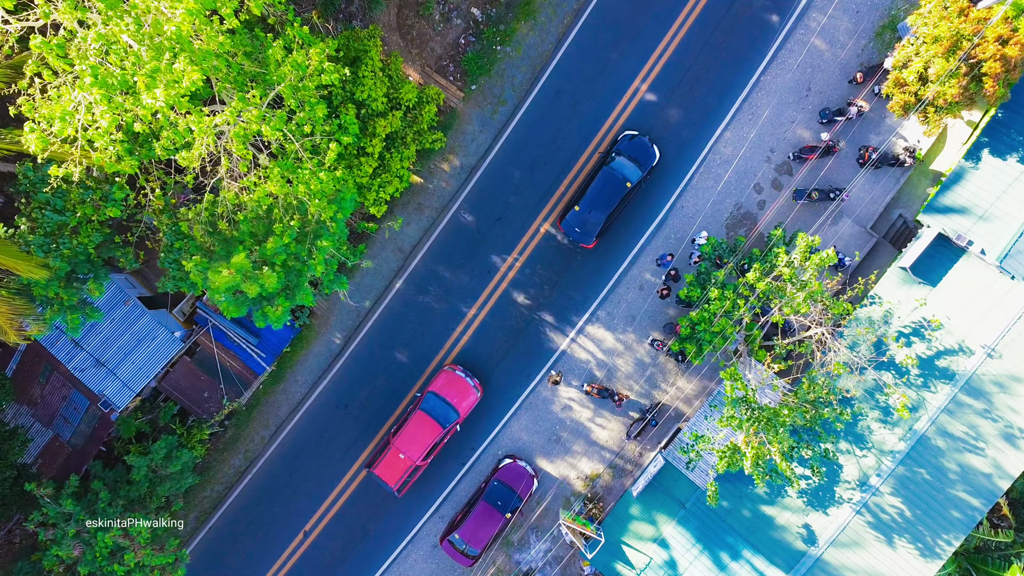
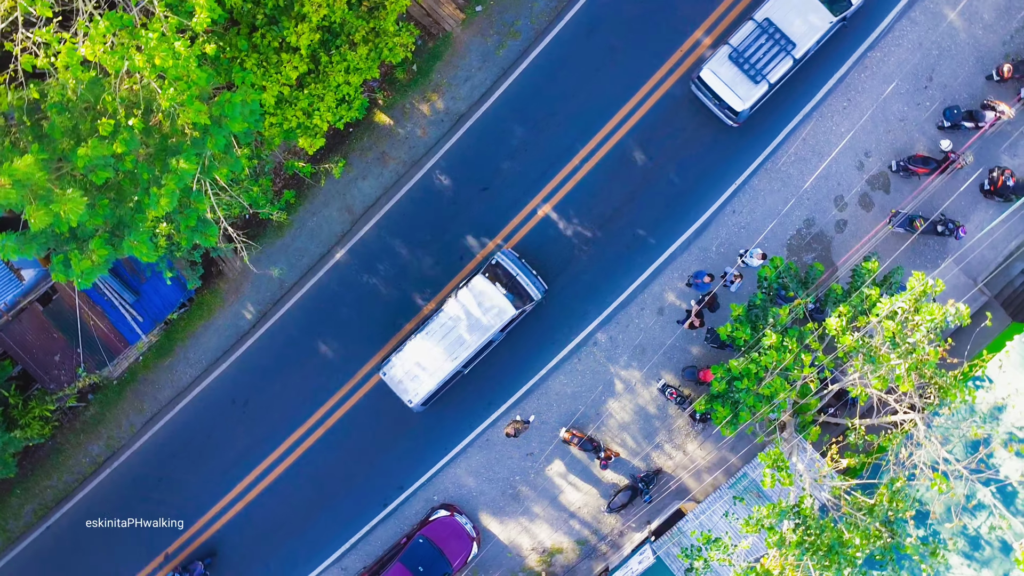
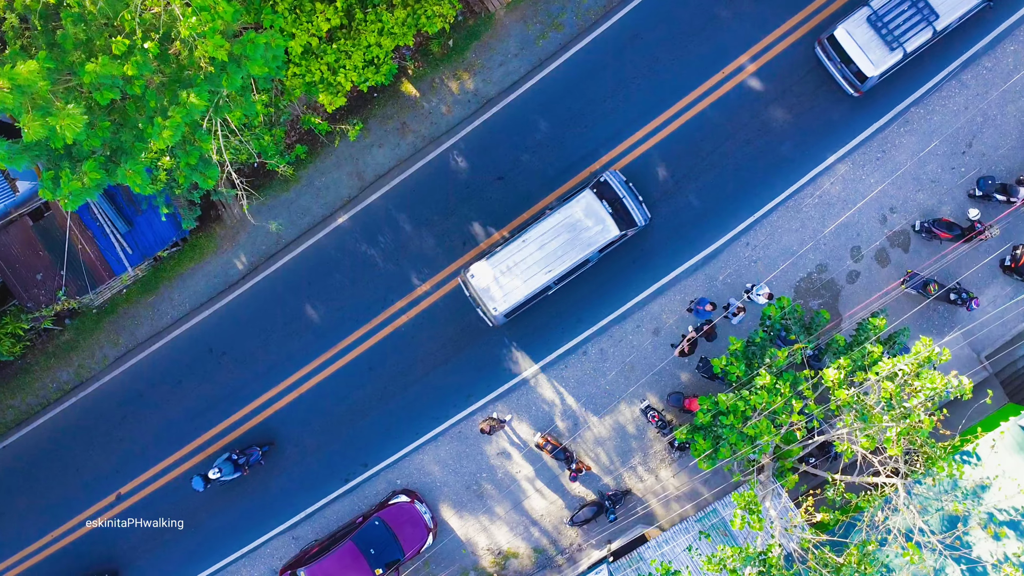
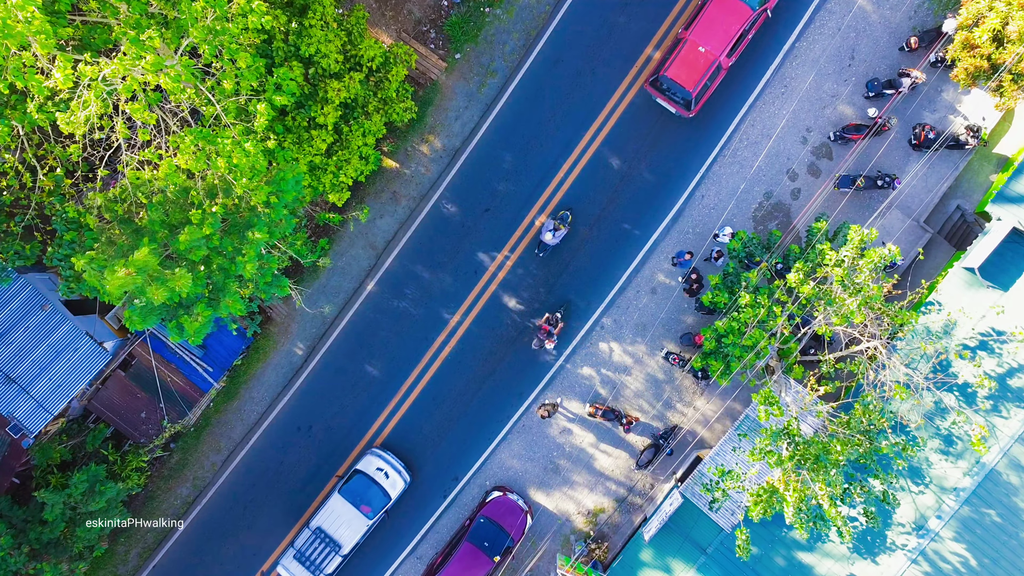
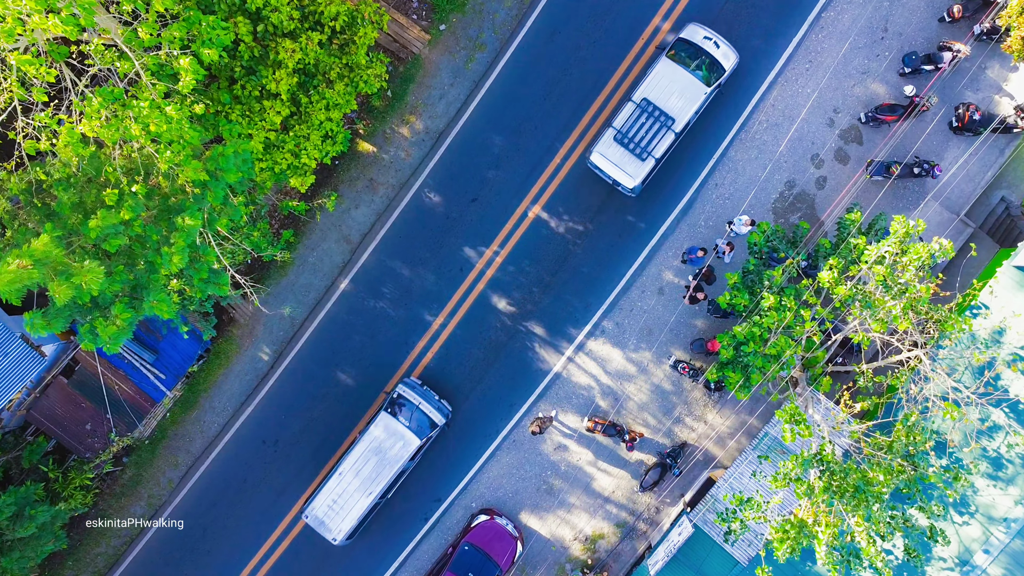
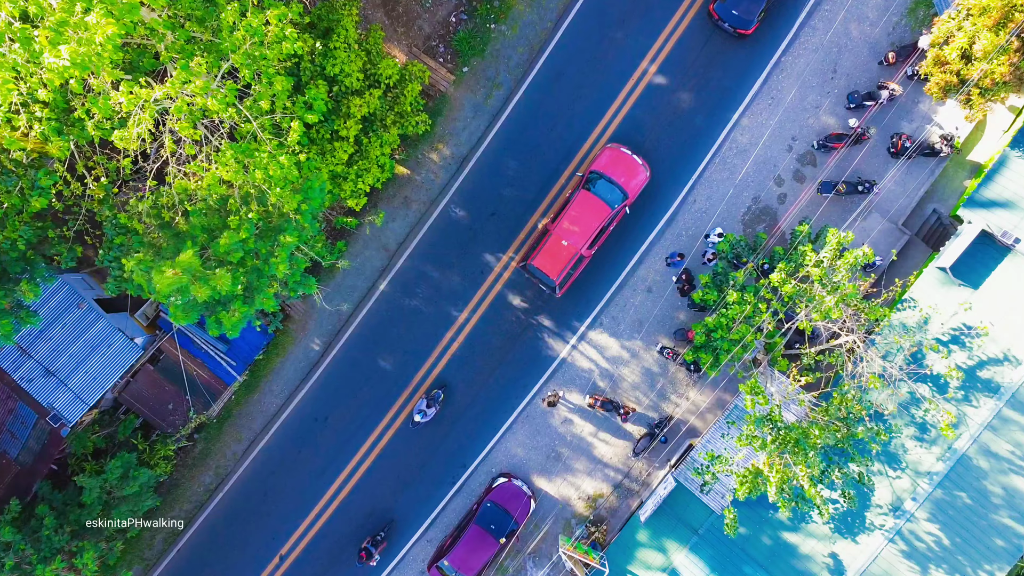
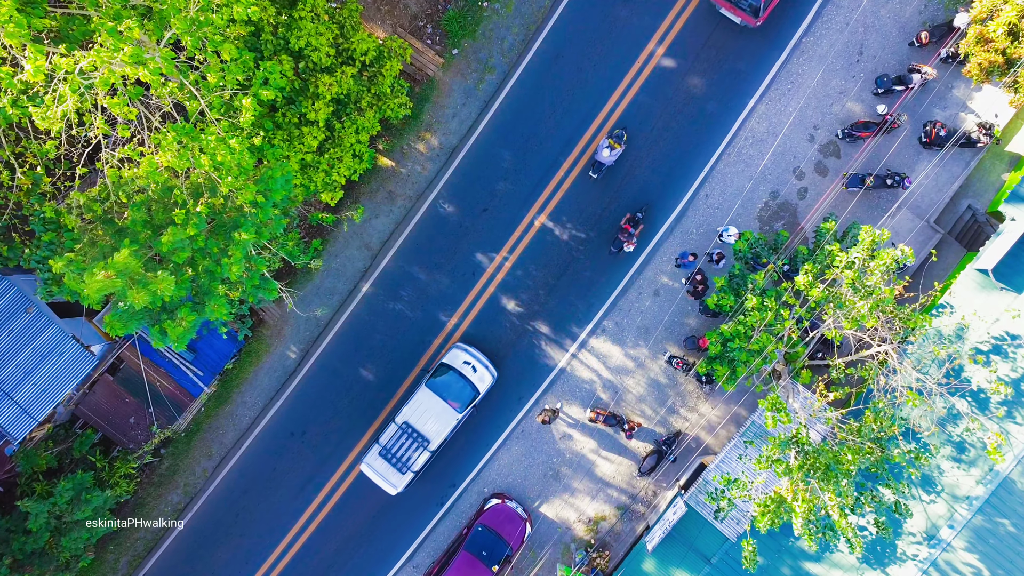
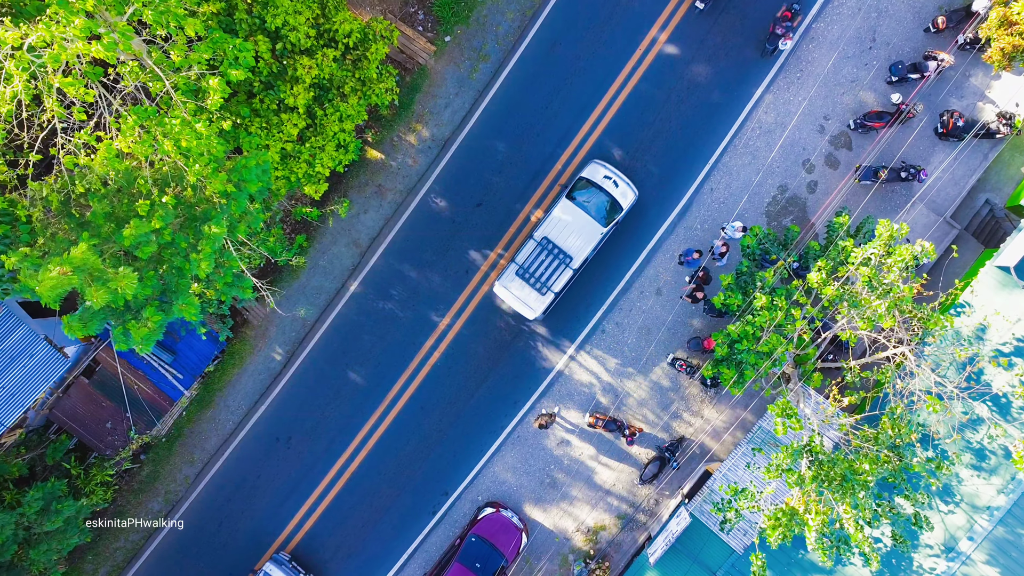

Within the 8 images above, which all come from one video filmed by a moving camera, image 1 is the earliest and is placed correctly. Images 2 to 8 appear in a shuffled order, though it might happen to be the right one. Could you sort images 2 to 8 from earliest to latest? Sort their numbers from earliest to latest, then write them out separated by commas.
6, 4, 7, 8, 5, 2, 3
